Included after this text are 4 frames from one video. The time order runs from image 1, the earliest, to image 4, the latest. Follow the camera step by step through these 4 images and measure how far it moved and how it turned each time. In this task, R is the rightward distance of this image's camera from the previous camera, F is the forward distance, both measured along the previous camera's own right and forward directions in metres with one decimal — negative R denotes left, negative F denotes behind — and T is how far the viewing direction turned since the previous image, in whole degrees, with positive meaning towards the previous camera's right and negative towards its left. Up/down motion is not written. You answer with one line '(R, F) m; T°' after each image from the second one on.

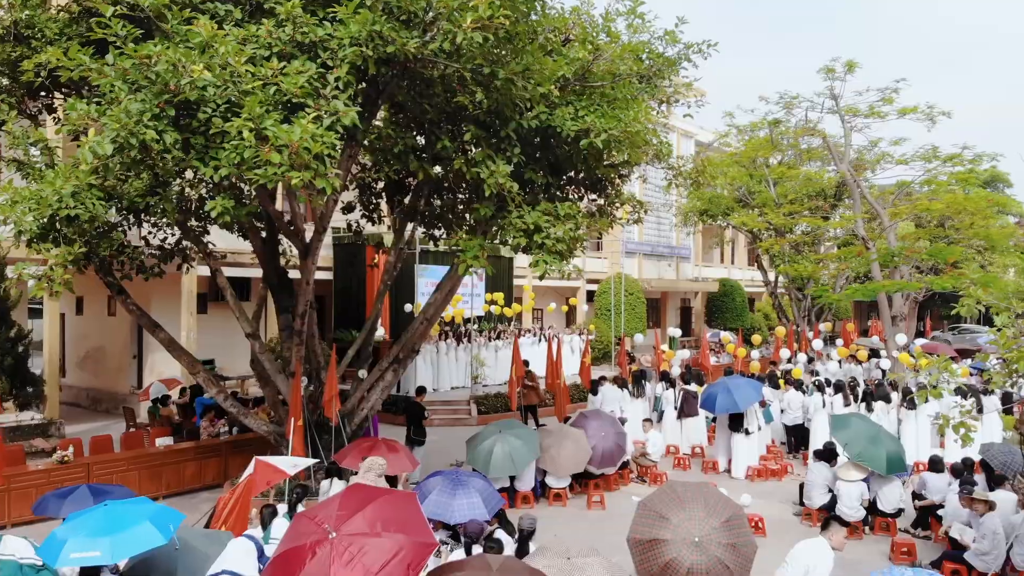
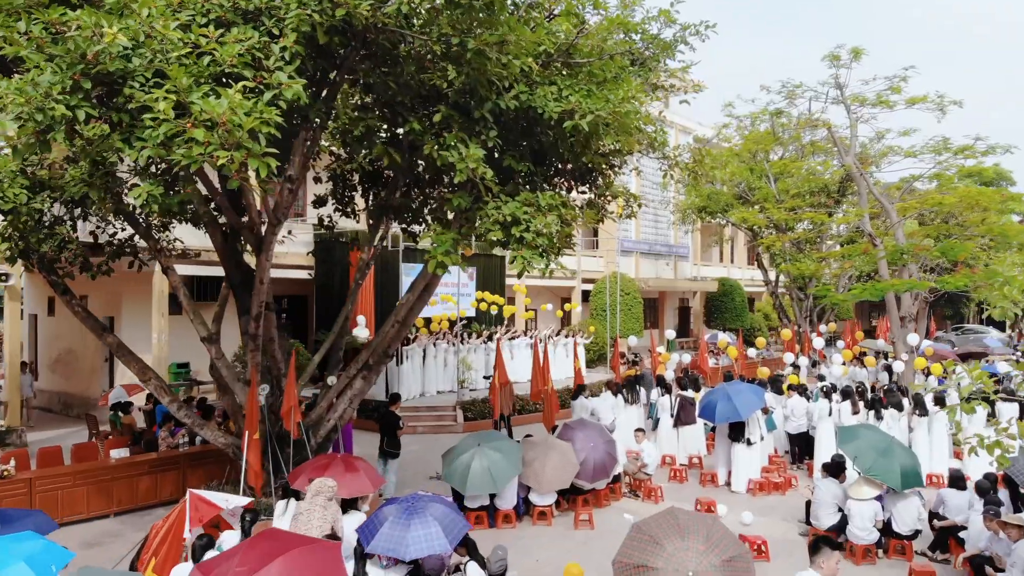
(+0.3, +0.8) m; 0°
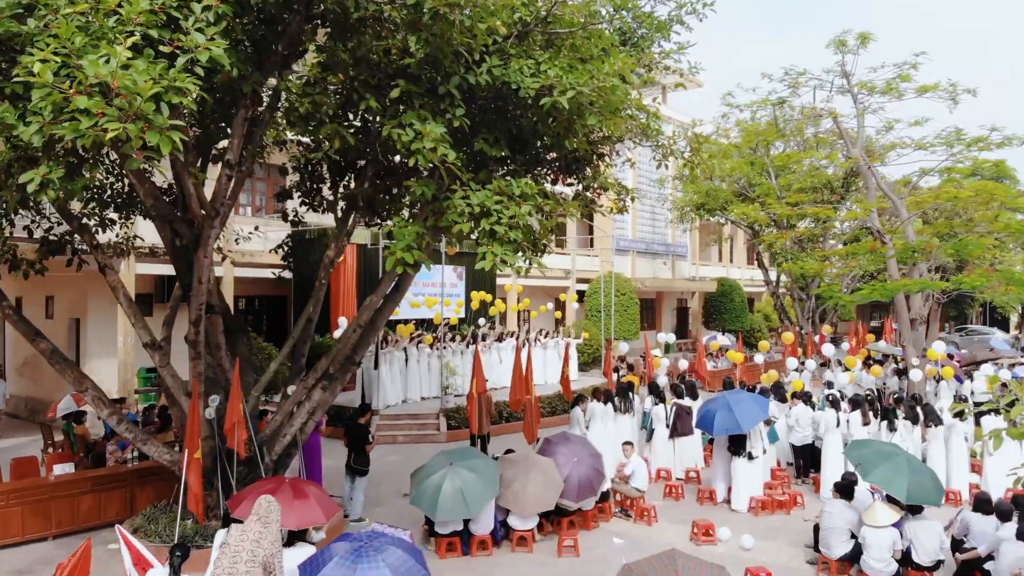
(+0.3, +0.8) m; 0°
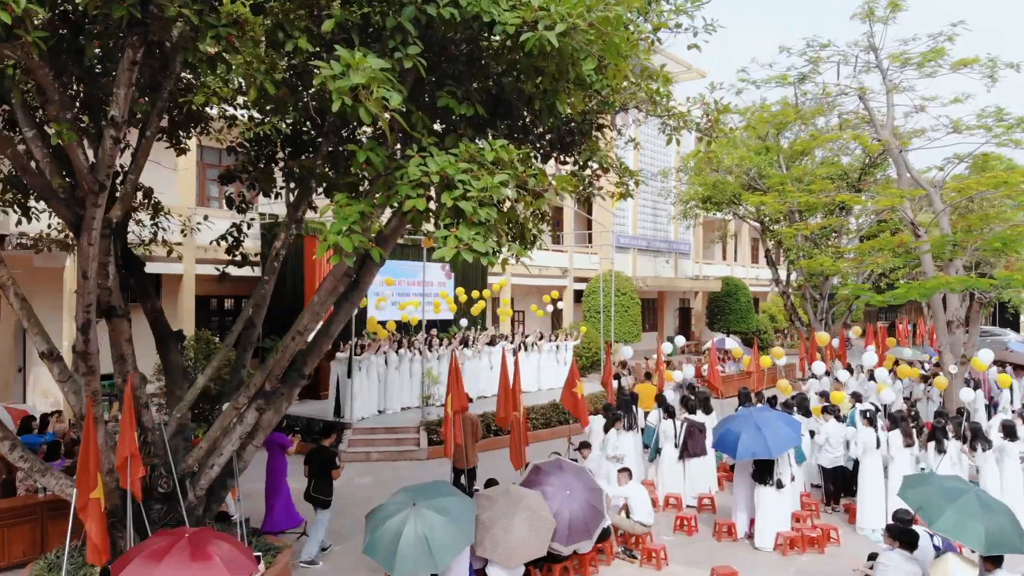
(+0.2, +1.4) m; 0°
